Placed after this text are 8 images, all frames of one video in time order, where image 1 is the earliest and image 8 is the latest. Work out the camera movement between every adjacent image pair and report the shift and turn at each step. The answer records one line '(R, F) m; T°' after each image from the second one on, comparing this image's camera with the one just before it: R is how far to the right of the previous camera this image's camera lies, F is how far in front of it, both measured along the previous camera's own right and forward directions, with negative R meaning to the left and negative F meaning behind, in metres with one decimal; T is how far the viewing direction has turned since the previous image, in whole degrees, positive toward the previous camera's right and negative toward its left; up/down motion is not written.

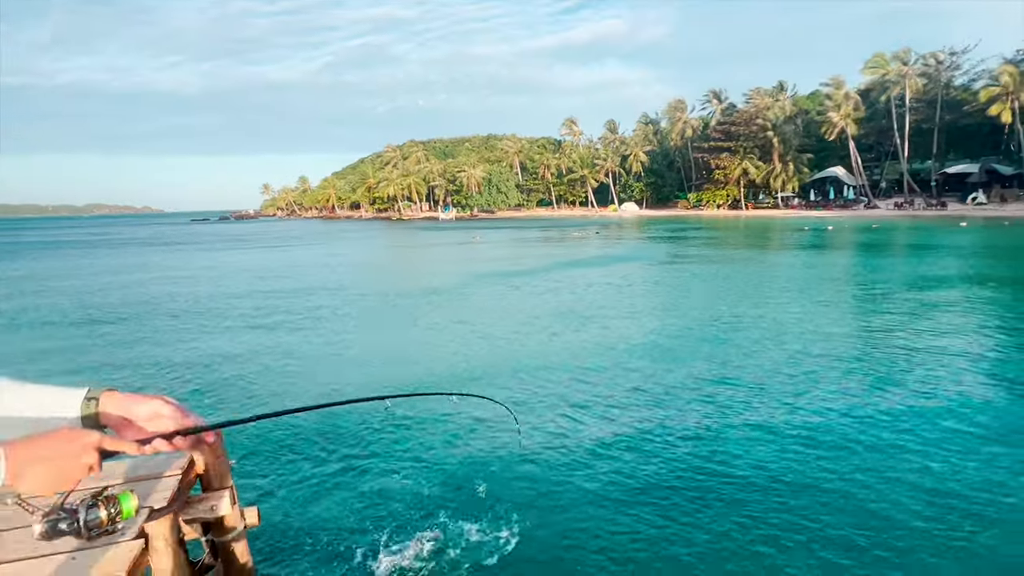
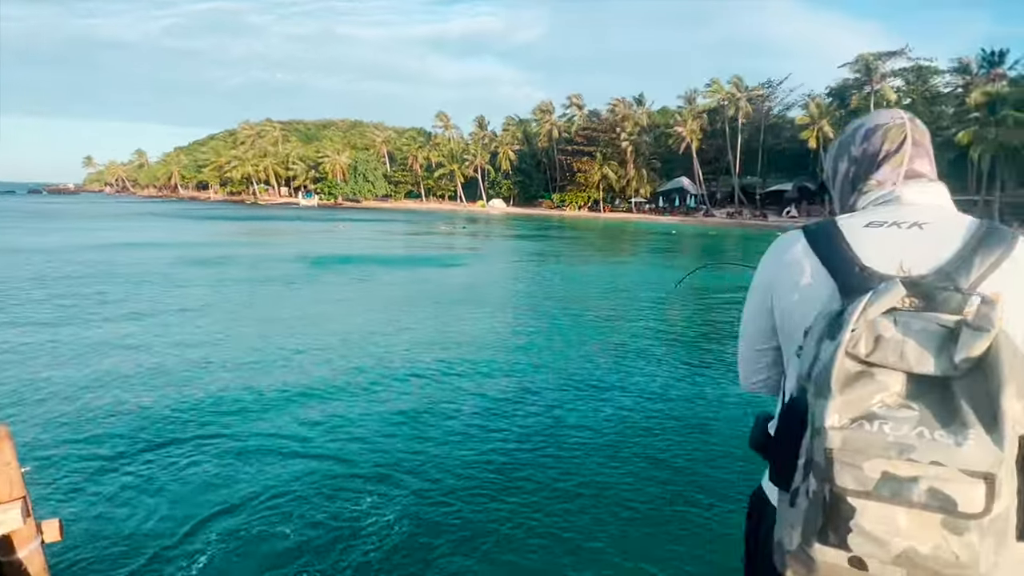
(-1.1, -0.2) m; +14°
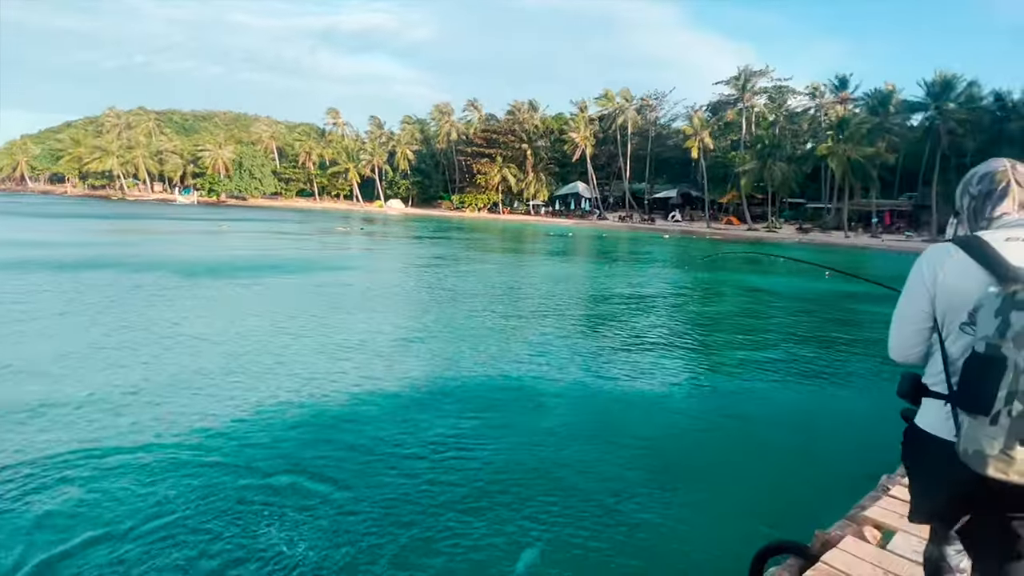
(-0.8, -0.1) m; +10°
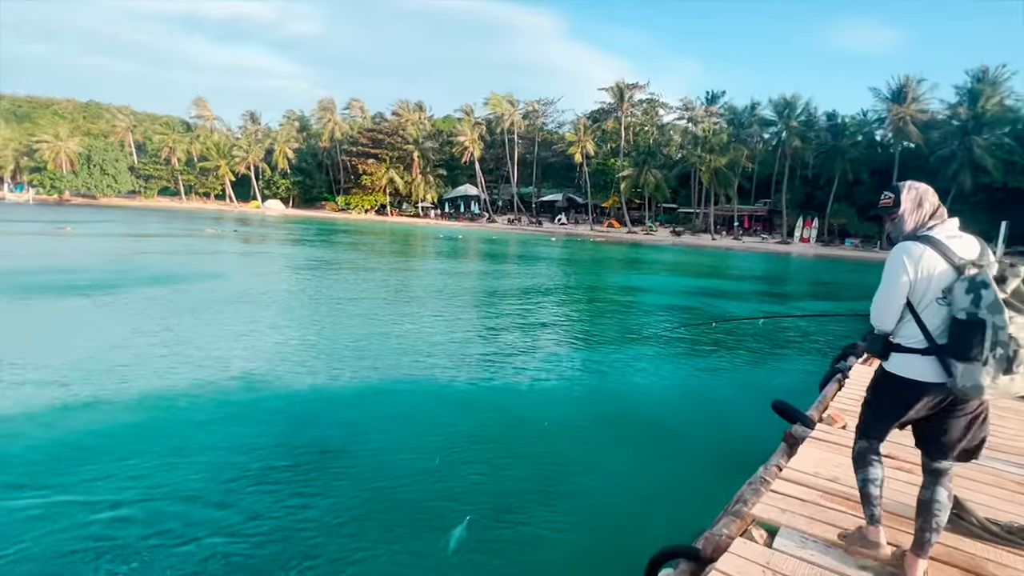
(+0.1, +0.3) m; +11°
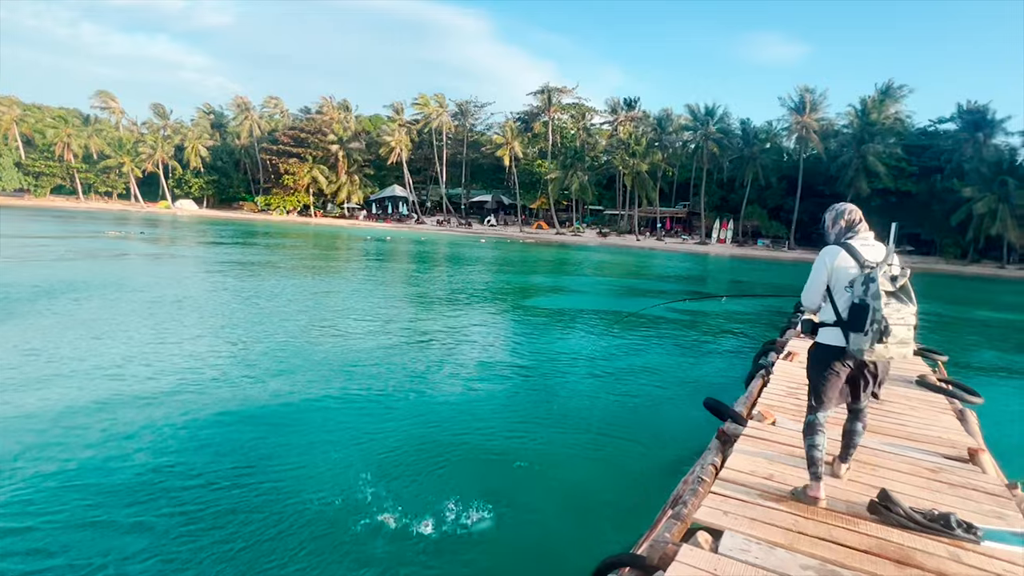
(0.0, +0.2) m; +7°
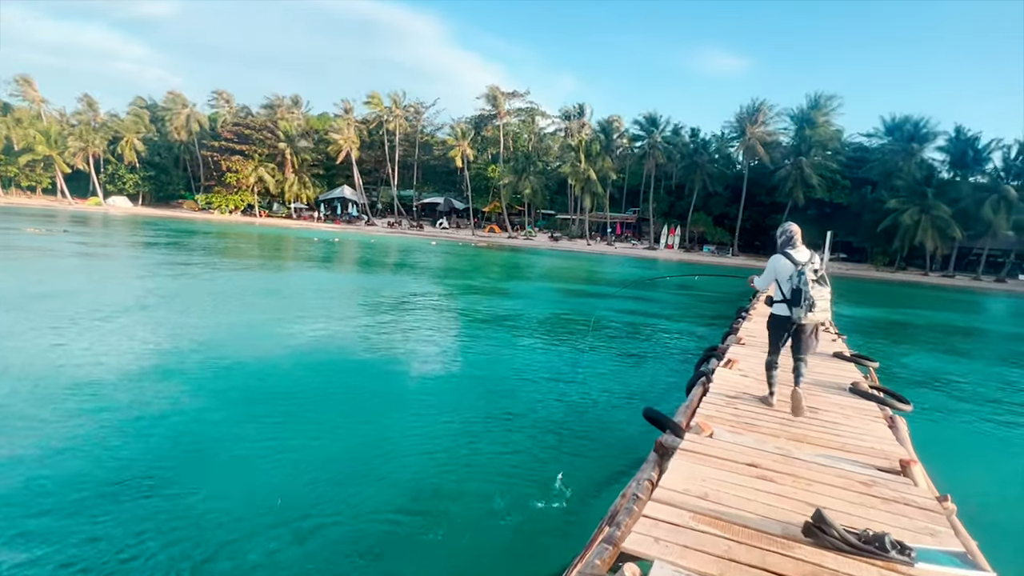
(+0.3, +0.4) m; +5°
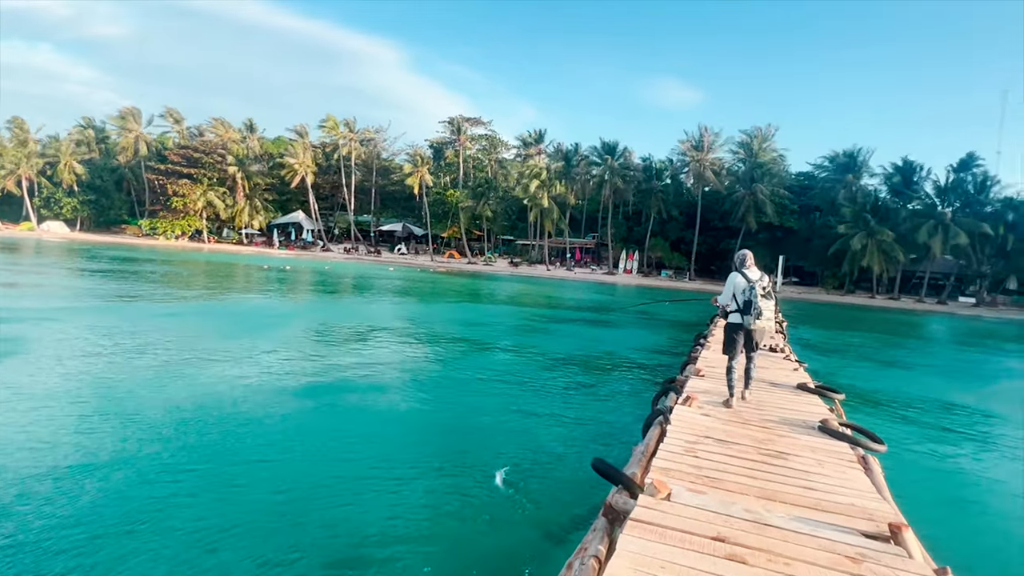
(+0.4, +1.1) m; +4°
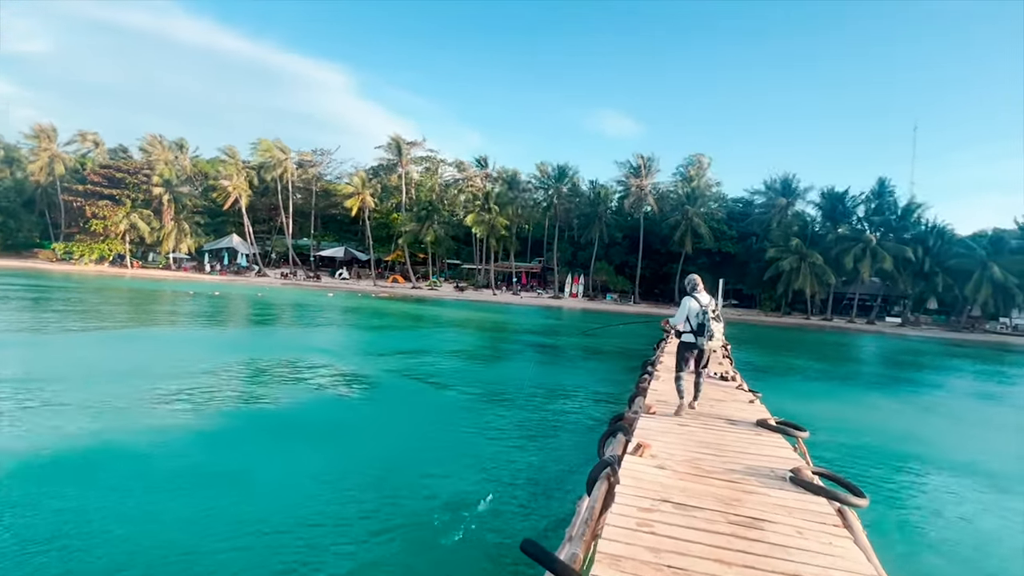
(+0.4, +1.5) m; +5°
